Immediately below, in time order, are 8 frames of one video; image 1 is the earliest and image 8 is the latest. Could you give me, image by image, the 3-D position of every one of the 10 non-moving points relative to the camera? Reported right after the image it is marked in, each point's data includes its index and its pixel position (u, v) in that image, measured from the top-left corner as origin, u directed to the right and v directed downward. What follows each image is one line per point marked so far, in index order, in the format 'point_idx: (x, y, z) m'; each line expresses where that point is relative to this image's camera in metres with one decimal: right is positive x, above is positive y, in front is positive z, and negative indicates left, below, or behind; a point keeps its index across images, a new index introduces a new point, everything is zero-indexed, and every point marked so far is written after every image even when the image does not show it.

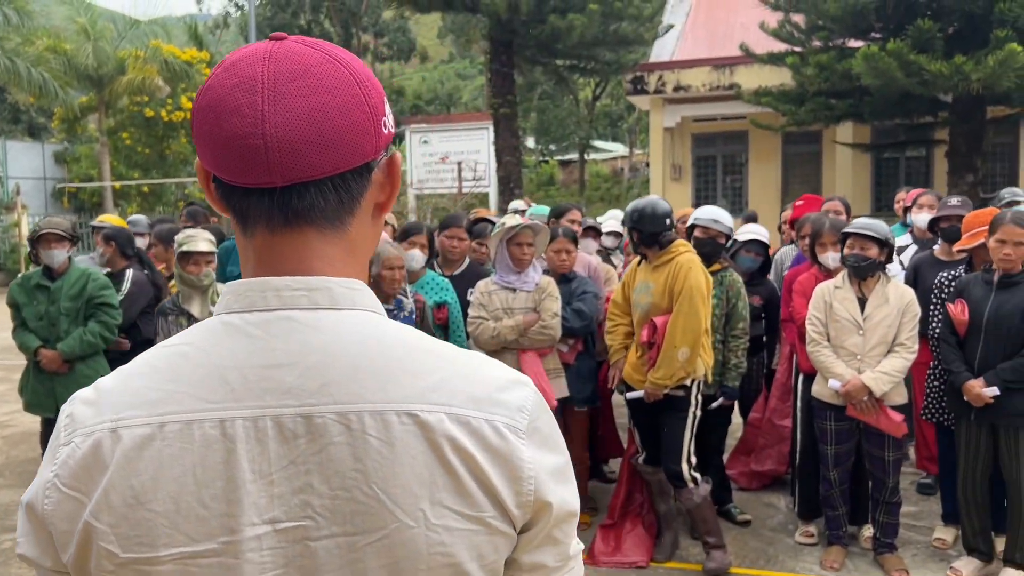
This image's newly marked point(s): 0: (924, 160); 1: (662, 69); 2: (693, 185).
0: (+8.4, +2.6, +17.3) m
1: (+3.1, +4.5, +17.4) m
2: (+4.1, +2.3, +18.7) m
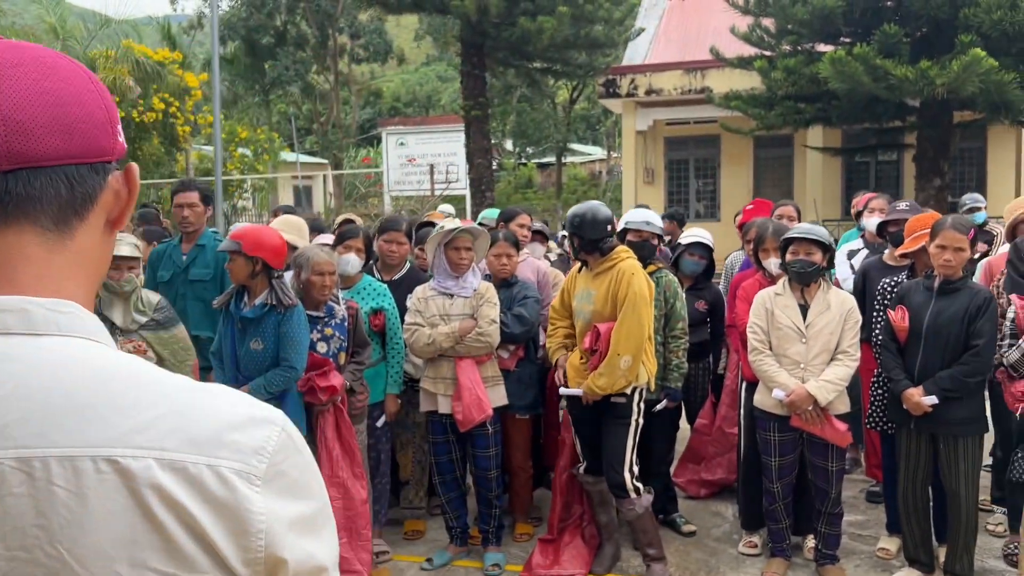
0: (+7.8, +2.5, +17.4) m
1: (+2.5, +4.4, +17.4) m
2: (+3.4, +2.2, +18.7) m
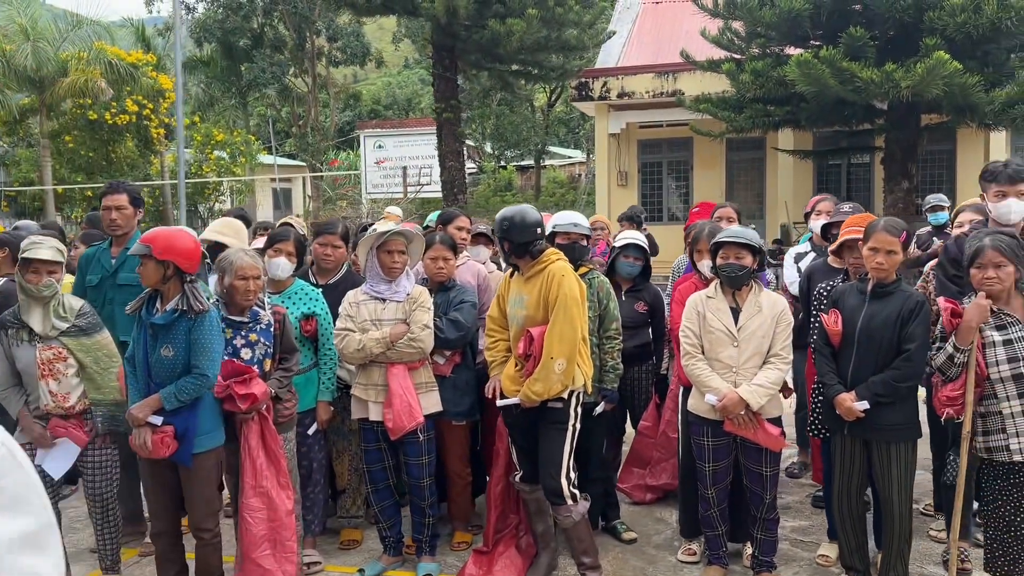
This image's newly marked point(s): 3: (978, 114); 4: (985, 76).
0: (+7.2, +2.5, +17.4) m
1: (+1.9, +4.3, +17.4) m
2: (+2.8, +2.1, +18.7) m
3: (+7.1, +2.6, +13.0) m
4: (+7.2, +3.2, +13.0) m
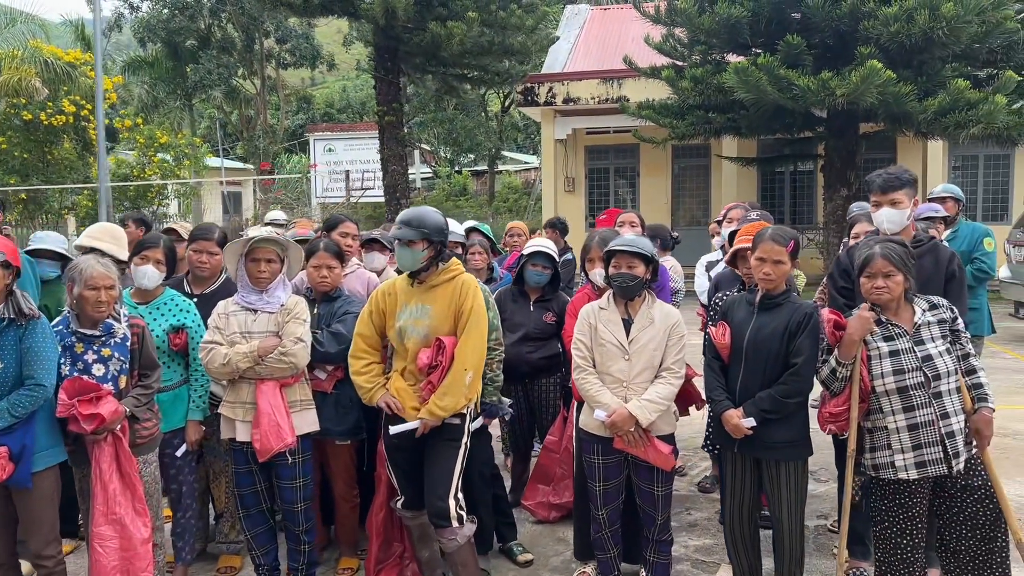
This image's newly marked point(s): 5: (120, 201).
0: (+6.1, +2.3, +17.5) m
1: (+0.8, +4.2, +17.2) m
2: (+1.6, +2.0, +18.6) m
3: (+6.1, +2.5, +13.1) m
4: (+6.2, +3.1, +13.1) m
5: (-8.3, +1.9, +18.4) m
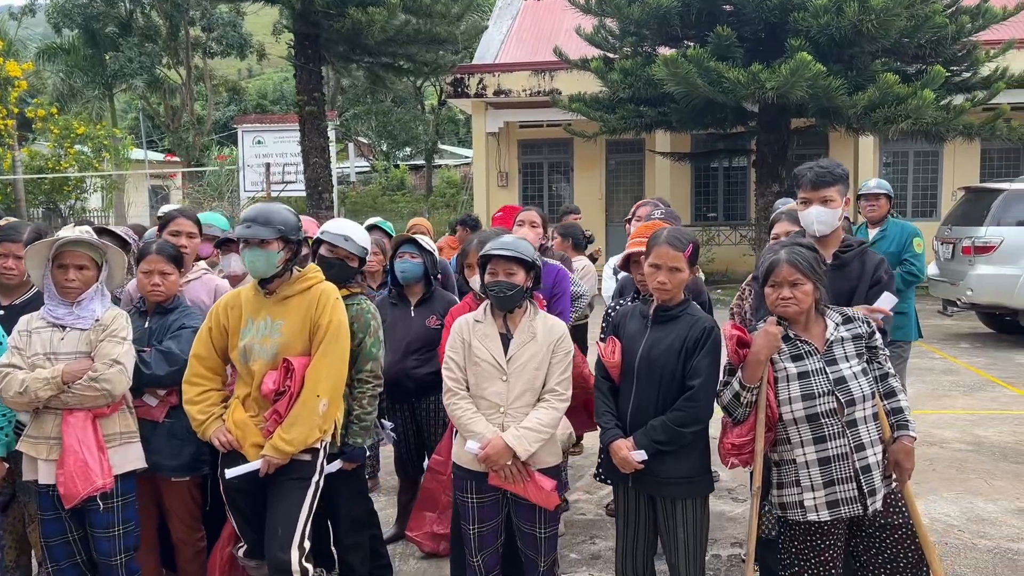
0: (+4.6, +2.4, +17.3) m
1: (-0.6, +4.2, +16.7) m
2: (+0.1, +2.0, +18.1) m
3: (+5.0, +2.6, +12.9) m
4: (+5.1, +3.1, +12.9) m
5: (-9.8, +1.9, +17.2) m
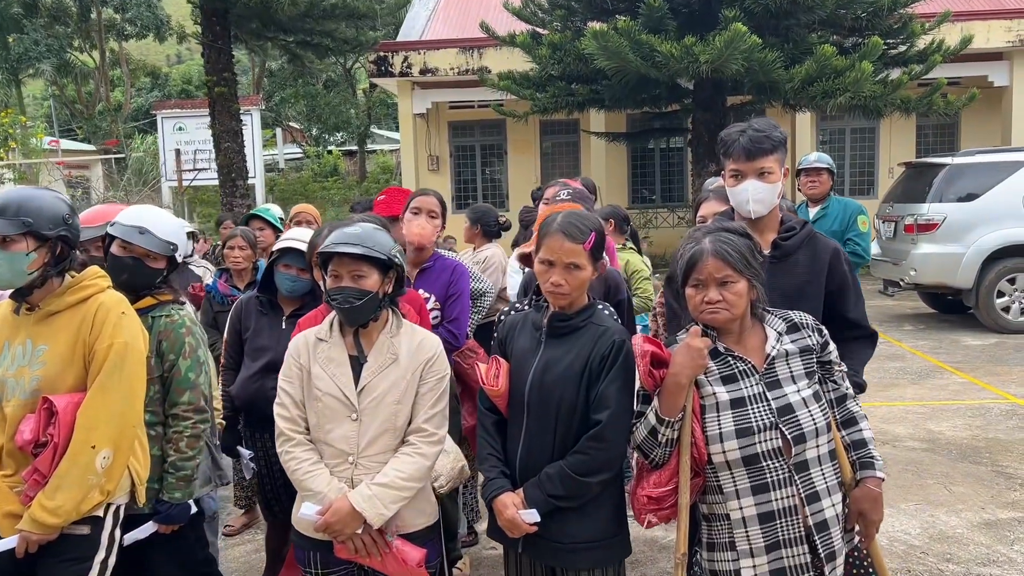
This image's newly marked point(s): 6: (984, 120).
0: (+3.2, +2.7, +16.8) m
1: (-2.0, +4.4, +15.8) m
2: (-1.3, +2.3, +17.3) m
3: (+3.9, +2.8, +12.4) m
4: (+4.0, +3.4, +12.3) m
5: (-11.1, +1.8, +15.8) m
6: (+8.4, +3.0, +15.2) m
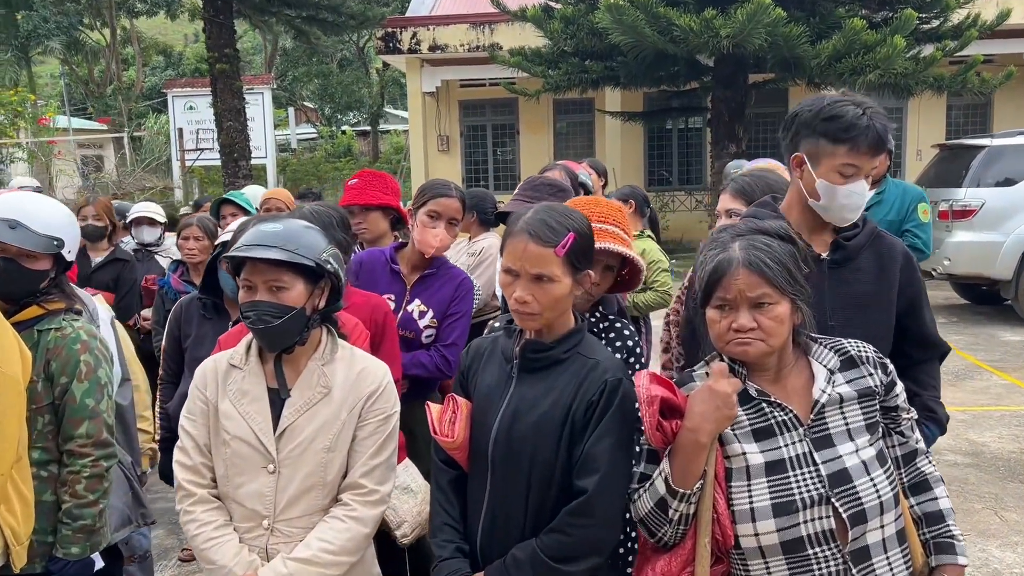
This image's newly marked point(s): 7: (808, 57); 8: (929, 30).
0: (+3.5, +3.0, +16.1) m
1: (-1.8, +4.7, +15.2) m
2: (-1.1, +2.6, +16.7) m
3: (+4.0, +3.0, +11.7) m
4: (+4.1, +3.6, +11.6) m
5: (-10.9, +2.2, +15.4) m
6: (+8.6, +3.2, +14.4) m
7: (+3.9, +3.1, +11.3) m
8: (+6.1, +3.8, +12.4) m
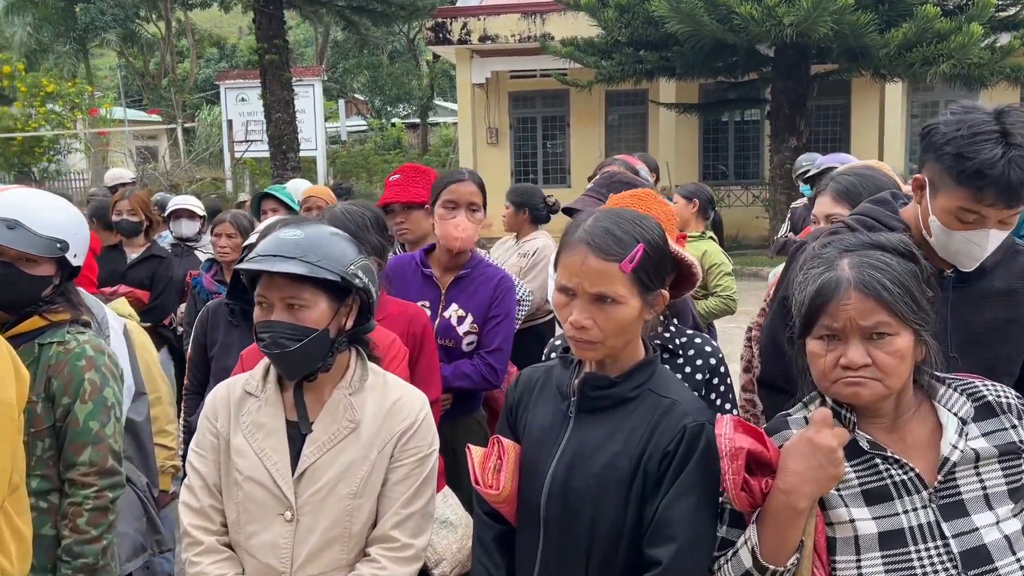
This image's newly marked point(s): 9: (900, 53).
0: (+4.4, +3.0, +15.6) m
1: (-0.9, +4.8, +14.9) m
2: (-0.1, +2.7, +16.4) m
3: (+4.7, +3.0, +11.1) m
4: (+4.8, +3.6, +11.1) m
5: (-10.0, +2.4, +15.7) m
6: (+9.4, +3.1, +13.6) m
7: (+4.6, +3.1, +10.8) m
8: (+6.8, +3.7, +11.7) m
9: (+4.9, +3.0, +10.8) m
